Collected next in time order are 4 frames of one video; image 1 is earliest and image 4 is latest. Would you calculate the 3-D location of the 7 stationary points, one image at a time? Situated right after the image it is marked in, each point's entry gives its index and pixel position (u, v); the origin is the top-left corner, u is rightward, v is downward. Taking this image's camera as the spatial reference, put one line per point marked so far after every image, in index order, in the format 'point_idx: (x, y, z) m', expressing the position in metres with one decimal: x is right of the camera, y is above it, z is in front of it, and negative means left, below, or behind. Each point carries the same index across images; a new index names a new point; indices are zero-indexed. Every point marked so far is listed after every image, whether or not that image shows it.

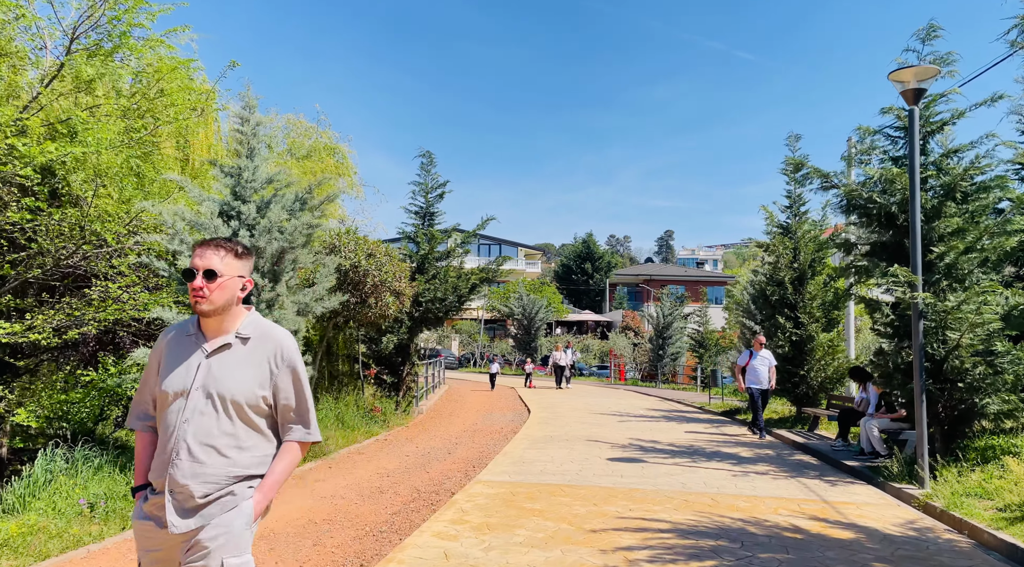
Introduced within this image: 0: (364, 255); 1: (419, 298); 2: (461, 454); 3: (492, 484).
0: (-2.4, +0.5, +11.5) m
1: (-2.1, -0.3, +16.5) m
2: (-0.8, -2.5, +10.8) m
3: (-0.2, -2.2, +8.0) m
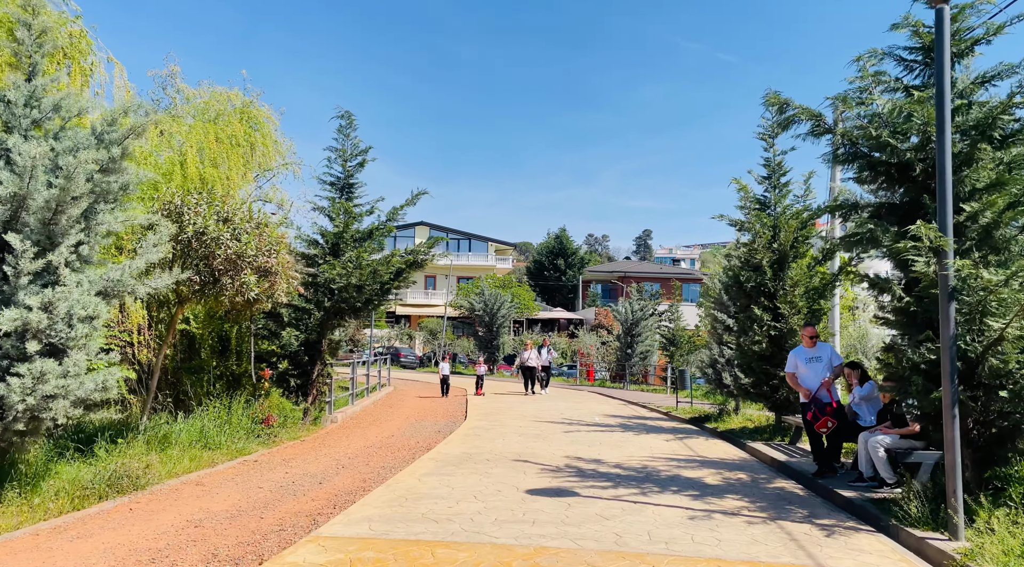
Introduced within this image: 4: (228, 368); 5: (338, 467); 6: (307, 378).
0: (-3.6, +0.8, +8.8) m
1: (-3.5, 0.0, +13.8) m
2: (-2.0, -2.2, +8.2) m
3: (-1.3, -1.9, +5.4) m
4: (-5.3, -1.6, +13.5) m
5: (-2.2, -2.3, +9.3) m
6: (-4.1, -1.9, +14.4) m
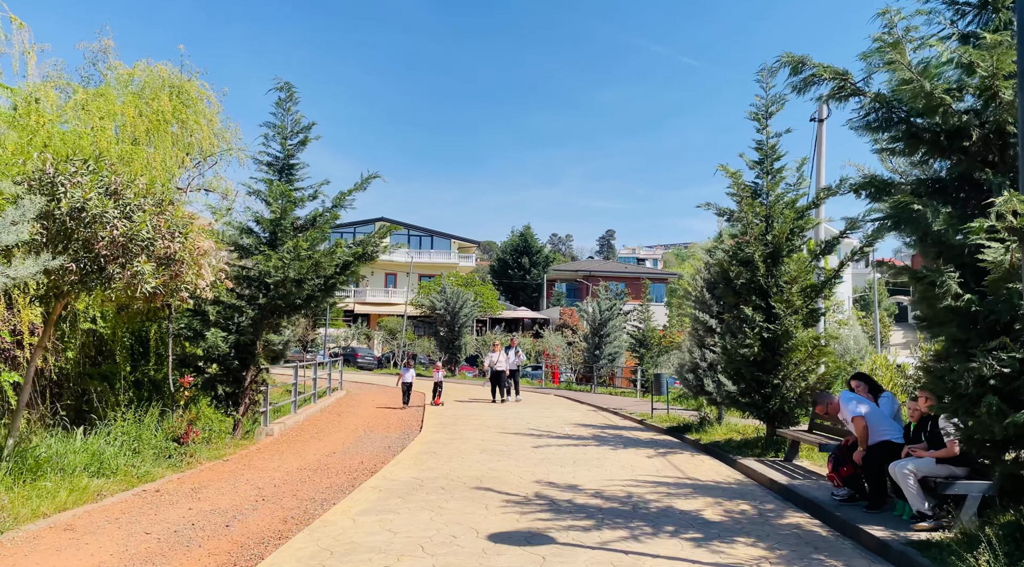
0: (-4.0, +0.9, +7.0) m
1: (-4.1, +0.1, +12.1) m
2: (-2.3, -2.1, +6.5) m
3: (-1.6, -1.8, +3.7) m
4: (-5.9, -1.4, +11.6) m
5: (-2.7, -2.3, +7.6) m
6: (-4.8, -1.8, +12.6) m
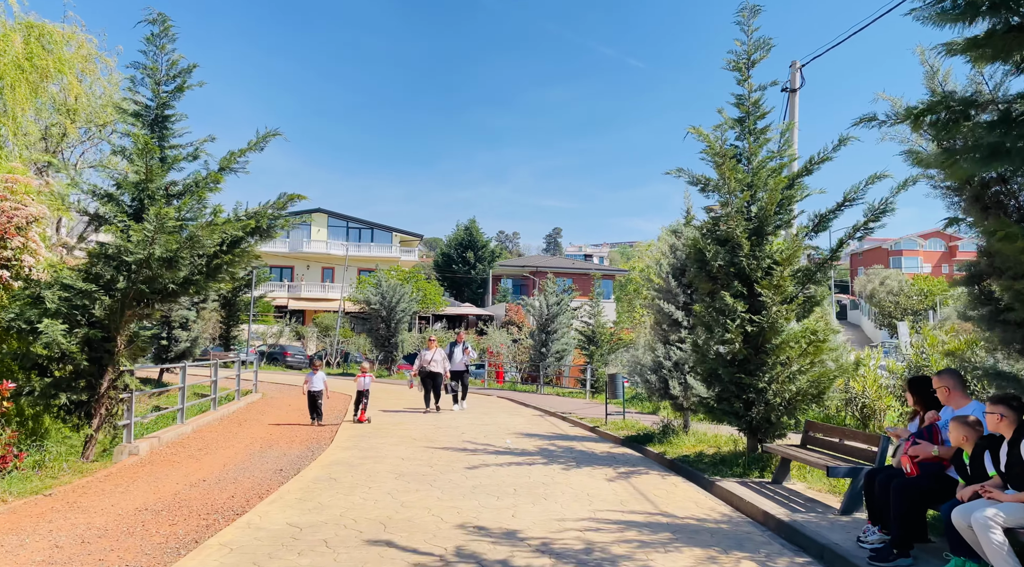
0: (-4.5, +1.1, +4.4) m
1: (-5.1, +0.4, +9.4) m
2: (-2.9, -1.9, +4.0) m
3: (-1.9, -1.6, +1.3) m
4: (-6.8, -1.2, +8.9) m
5: (-3.3, -2.0, +5.1) m
6: (-5.8, -1.5, +9.9) m
